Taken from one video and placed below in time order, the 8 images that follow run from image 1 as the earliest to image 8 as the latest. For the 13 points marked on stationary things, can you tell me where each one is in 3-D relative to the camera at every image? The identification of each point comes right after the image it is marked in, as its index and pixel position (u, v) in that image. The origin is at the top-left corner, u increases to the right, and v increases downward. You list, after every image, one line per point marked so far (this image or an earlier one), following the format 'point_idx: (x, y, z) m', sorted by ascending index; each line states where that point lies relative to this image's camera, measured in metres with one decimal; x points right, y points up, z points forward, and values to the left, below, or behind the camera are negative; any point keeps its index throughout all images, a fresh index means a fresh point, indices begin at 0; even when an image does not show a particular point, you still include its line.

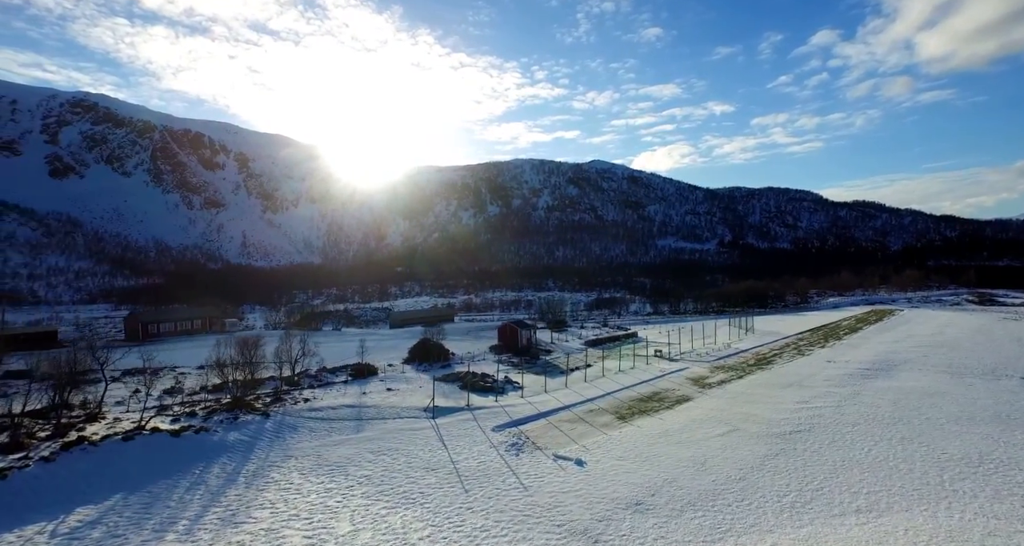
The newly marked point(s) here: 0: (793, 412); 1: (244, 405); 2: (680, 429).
0: (+11.1, -5.4, +19.0) m
1: (-9.0, -4.7, +17.2) m
2: (+5.9, -5.5, +17.1) m
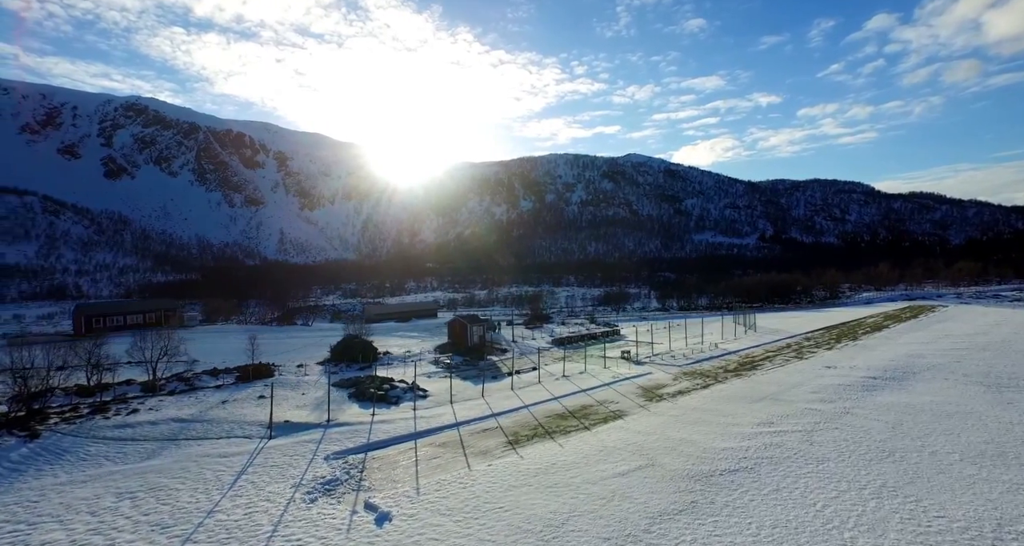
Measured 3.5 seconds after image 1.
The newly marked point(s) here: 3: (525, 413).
0: (+6.8, -4.8, +14.2) m
1: (-13.3, -4.1, +13.6) m
2: (+1.6, -4.9, +12.6) m
3: (+0.4, -5.2, +17.9) m
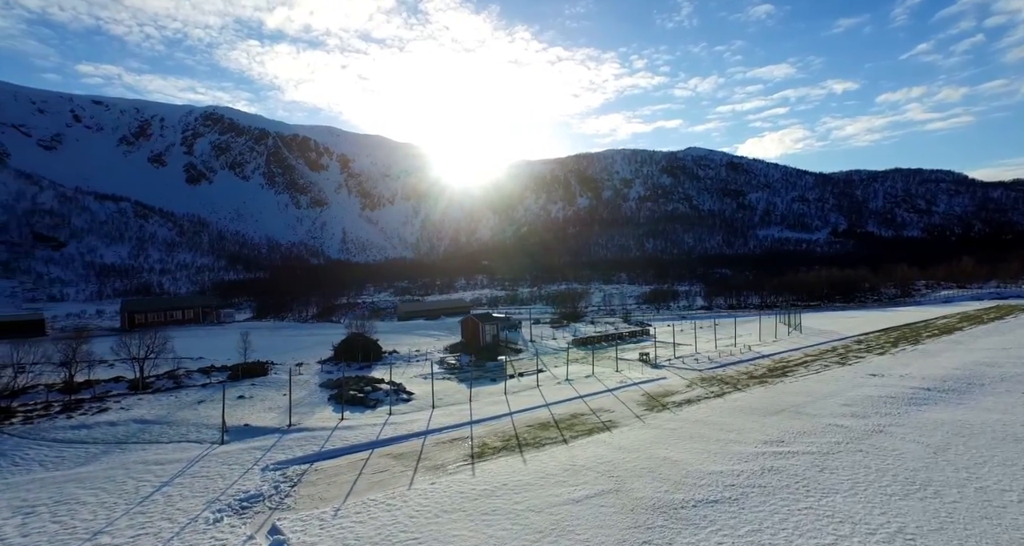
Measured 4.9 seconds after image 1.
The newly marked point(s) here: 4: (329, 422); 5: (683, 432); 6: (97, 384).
0: (+5.7, -4.6, +12.0) m
1: (-14.4, -4.1, +13.5) m
2: (+0.3, -4.8, +11.0) m
3: (-0.2, -5.0, +16.4) m
4: (-5.8, -4.7, +15.5) m
5: (+5.1, -4.8, +14.6) m
6: (-15.2, -4.0, +17.9) m
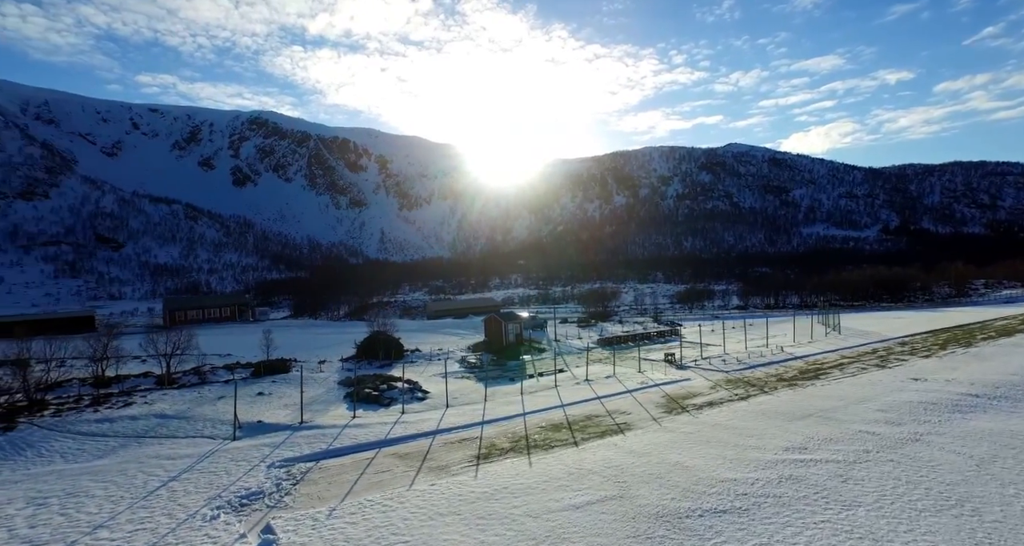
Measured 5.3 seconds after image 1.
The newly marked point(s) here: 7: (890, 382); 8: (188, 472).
0: (+5.8, -4.6, +11.3) m
1: (-14.2, -4.0, +14.2) m
2: (+0.3, -4.7, +10.6) m
3: (+0.2, -4.9, +16.1) m
4: (-5.5, -4.7, +15.5) m
5: (+5.4, -4.7, +13.9) m
6: (-14.6, -4.0, +18.6) m
7: (+15.0, -4.4, +19.4) m
8: (-7.4, -4.6, +11.1) m
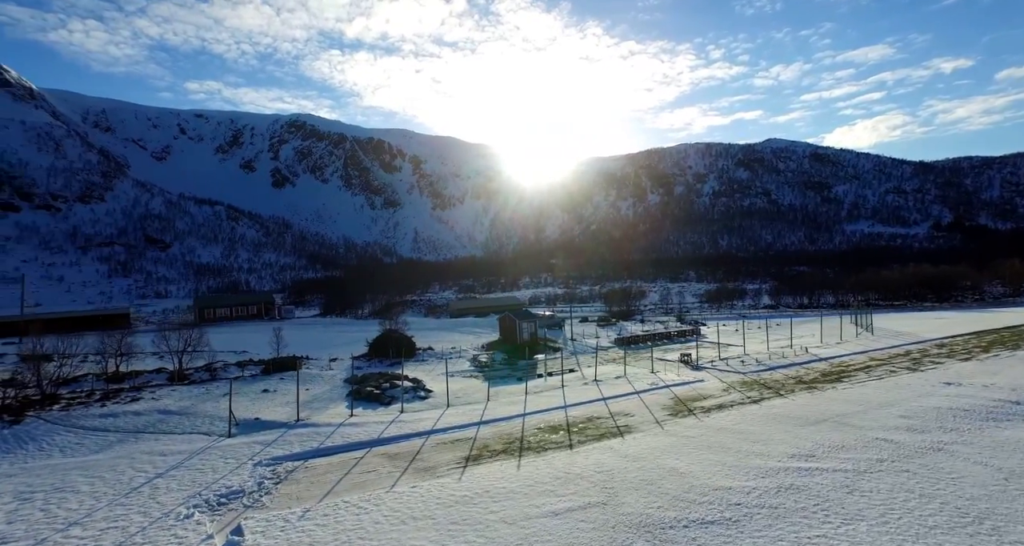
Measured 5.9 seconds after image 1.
0: (+5.4, -4.4, +10.6) m
1: (-14.3, -4.0, +14.7) m
2: (-0.1, -4.7, +10.3) m
3: (+0.1, -4.8, +15.7) m
4: (-5.6, -4.6, +15.5) m
5: (+5.1, -4.6, +13.2) m
6: (-14.5, -4.0, +19.1) m
7: (+15.1, -4.2, +18.1) m
8: (-7.7, -4.5, +11.2) m
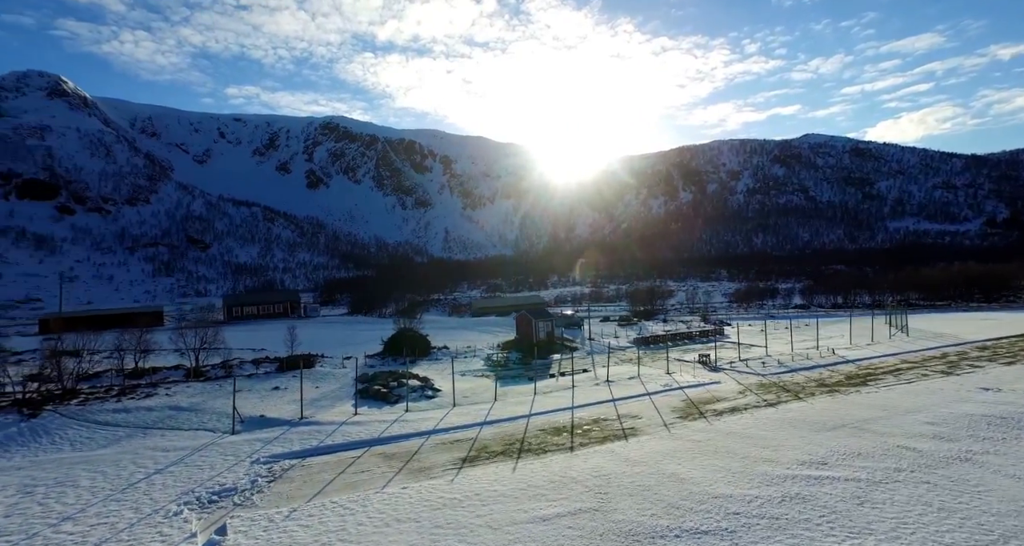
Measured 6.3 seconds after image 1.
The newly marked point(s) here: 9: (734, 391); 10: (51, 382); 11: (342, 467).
0: (+5.2, -4.4, +10.0) m
1: (-14.2, -4.0, +15.2) m
2: (-0.3, -4.6, +10.0) m
3: (+0.2, -4.8, +15.4) m
4: (-5.5, -4.6, +15.5) m
5: (+5.1, -4.5, +12.6) m
6: (-14.2, -4.0, +19.7) m
7: (+15.3, -4.1, +17.0) m
8: (-7.9, -4.5, +11.4) m
9: (+8.4, -4.5, +18.5) m
10: (-15.7, -3.7, +16.6) m
11: (-4.2, -4.7, +11.9) m
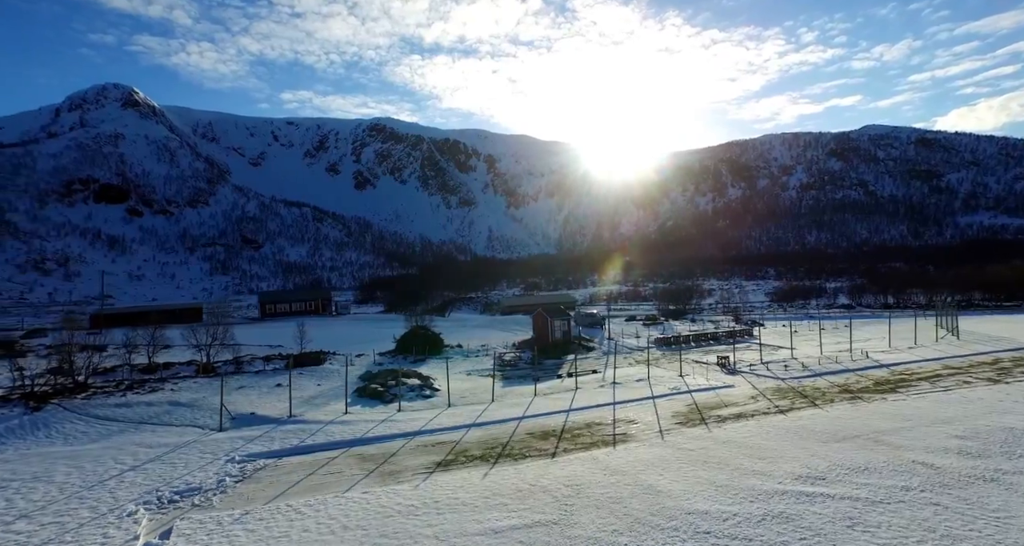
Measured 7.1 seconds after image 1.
0: (+4.4, -4.3, +9.1) m
1: (-14.6, -4.0, +15.9) m
2: (-1.1, -4.6, +9.5) m
3: (-0.1, -4.7, +14.9) m
4: (-5.8, -4.5, +15.5) m
5: (+4.5, -4.4, +11.7) m
6: (-14.2, -3.9, +20.3) m
7: (+15.1, -4.0, +15.2) m
8: (-8.5, -4.4, +11.5) m
9: (+8.3, -4.4, +17.3) m
10: (-15.9, -3.7, +17.3) m
11: (-4.8, -4.7, +11.7) m
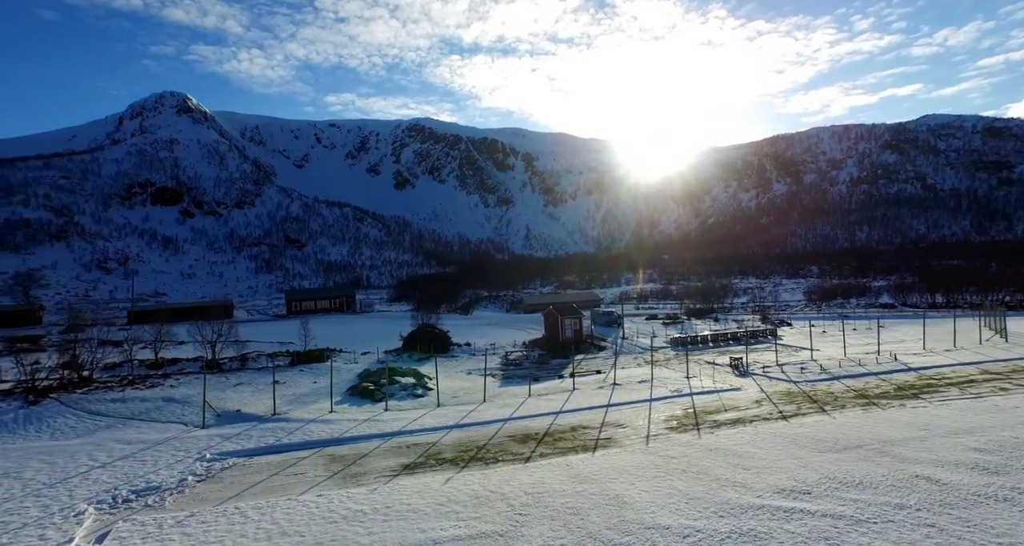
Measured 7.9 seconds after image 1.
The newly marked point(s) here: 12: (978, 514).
0: (+3.5, -4.2, +8.3) m
1: (-15.0, -3.9, +16.4) m
2: (-1.9, -4.5, +9.1) m
3: (-0.6, -4.6, +14.4) m
4: (-6.2, -4.4, +15.4) m
5: (+3.8, -4.3, +10.9) m
6: (-14.2, -3.8, +20.8) m
7: (+14.5, -3.8, +13.6) m
8: (-9.2, -4.4, +11.6) m
9: (+8.0, -4.2, +16.2) m
10: (-16.2, -3.6, +17.9) m
11: (-5.5, -4.6, +11.6) m
12: (+7.7, -4.0, +8.1) m
